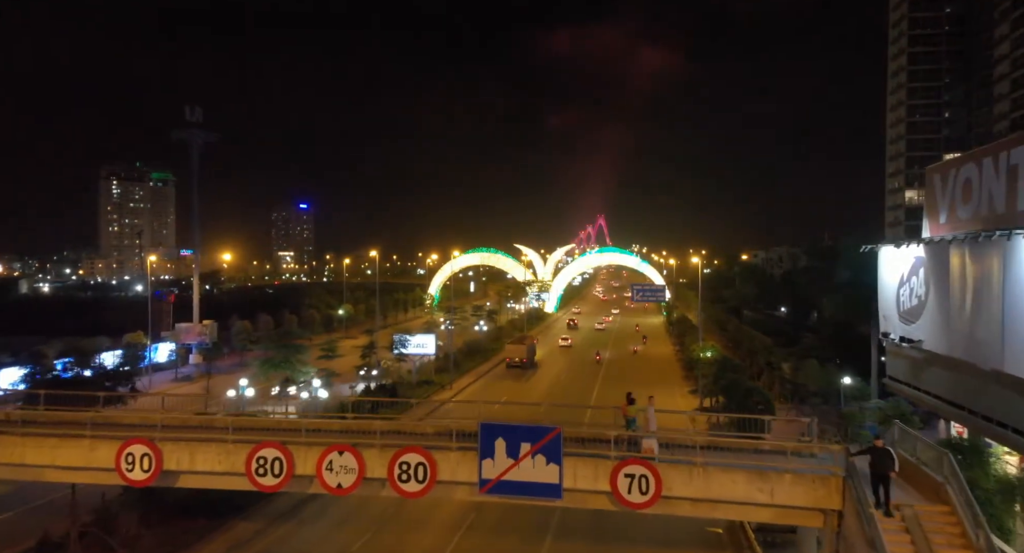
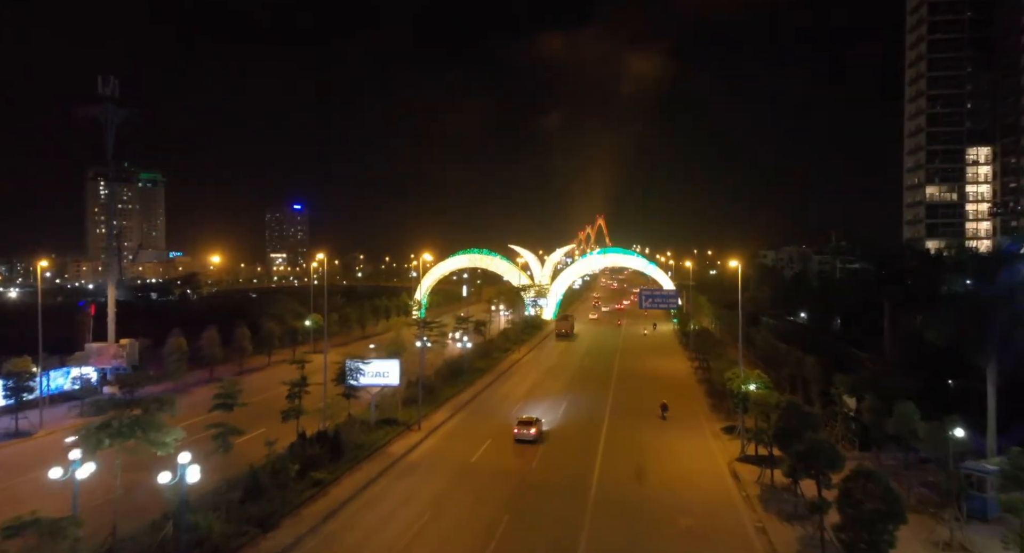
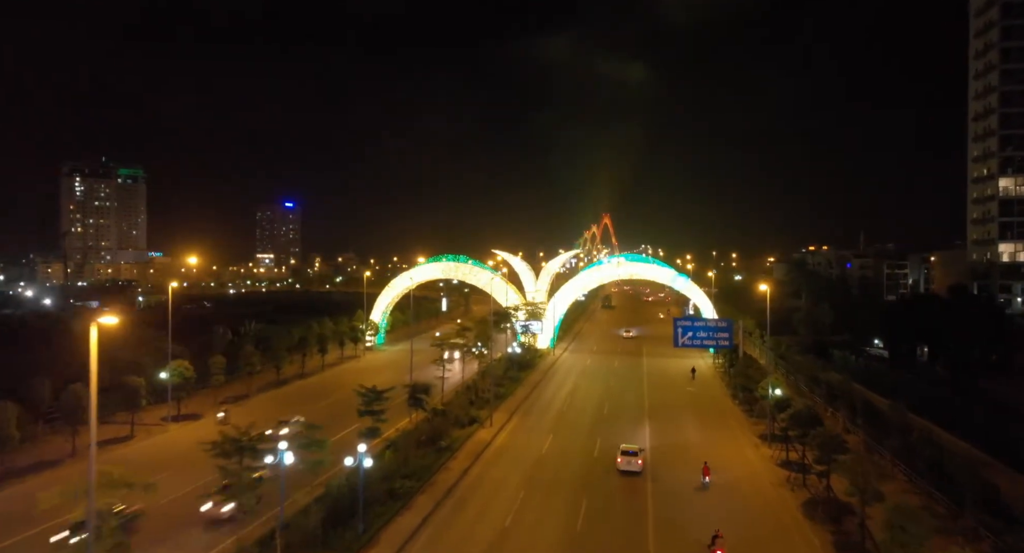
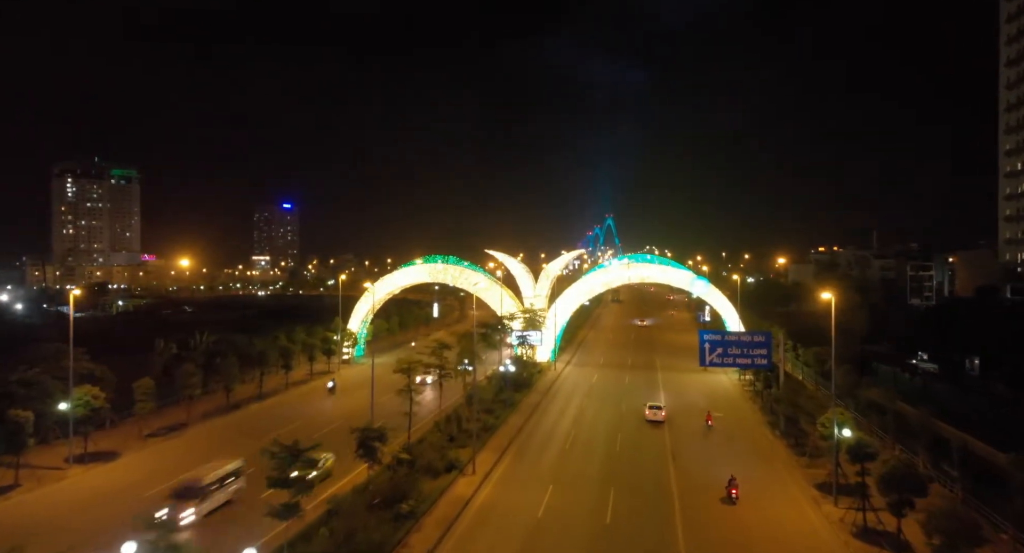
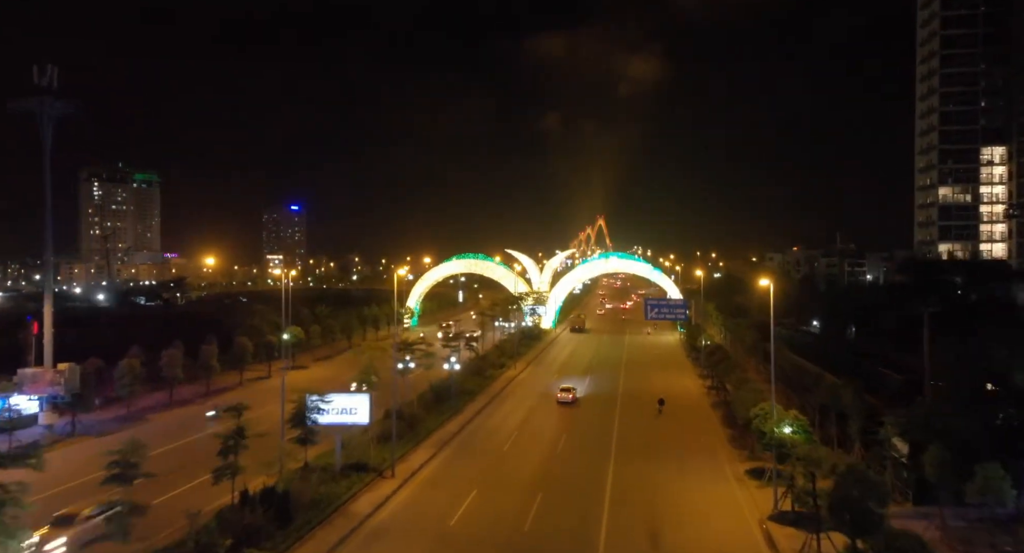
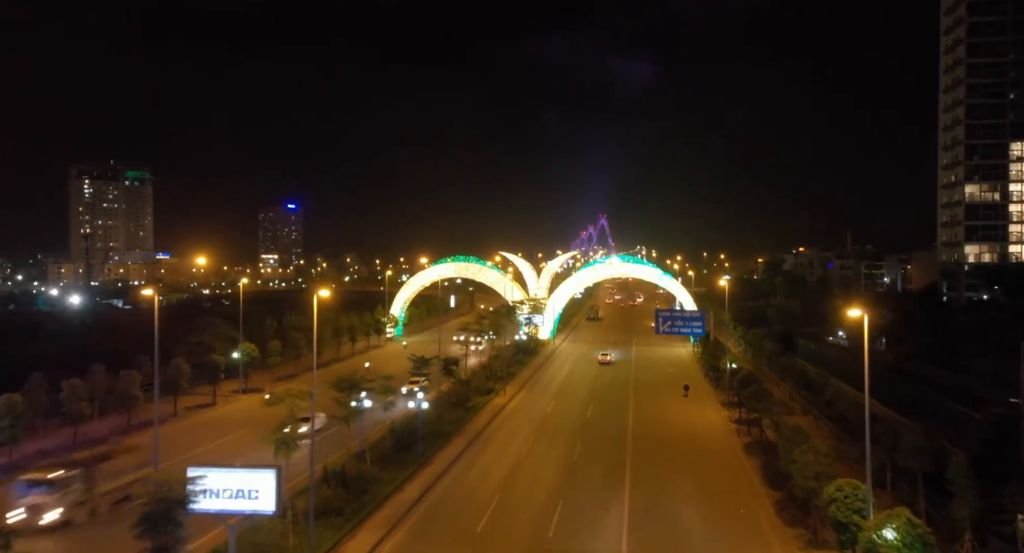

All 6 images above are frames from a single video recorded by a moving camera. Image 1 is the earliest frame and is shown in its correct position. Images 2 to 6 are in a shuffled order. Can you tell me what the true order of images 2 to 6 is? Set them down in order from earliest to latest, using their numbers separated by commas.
2, 5, 6, 3, 4
